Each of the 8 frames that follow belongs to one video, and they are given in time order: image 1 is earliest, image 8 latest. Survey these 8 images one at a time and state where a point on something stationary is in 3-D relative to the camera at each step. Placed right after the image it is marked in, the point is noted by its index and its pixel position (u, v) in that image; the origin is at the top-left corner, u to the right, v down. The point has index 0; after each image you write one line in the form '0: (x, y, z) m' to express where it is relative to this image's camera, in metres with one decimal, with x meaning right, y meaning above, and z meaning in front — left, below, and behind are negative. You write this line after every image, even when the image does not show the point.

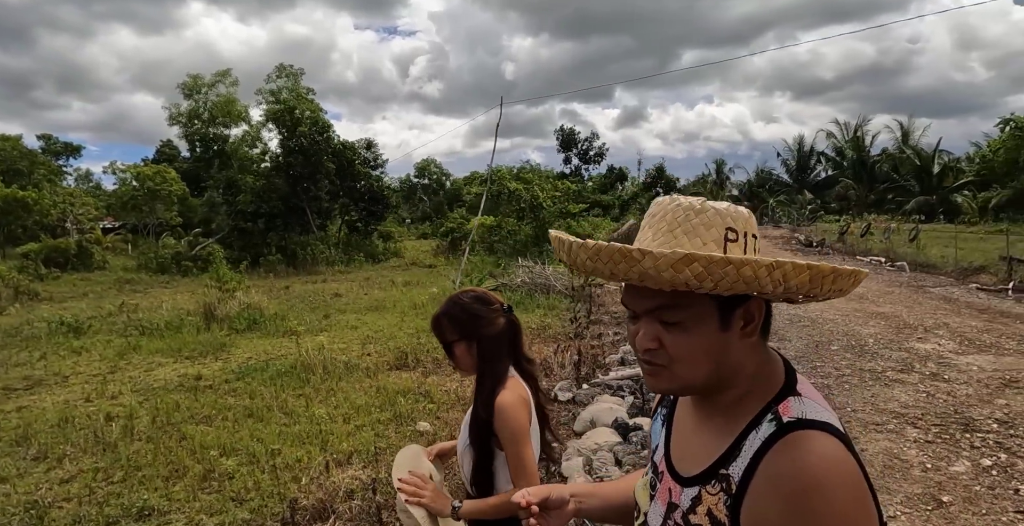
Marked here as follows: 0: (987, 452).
0: (+2.5, -1.0, +3.1) m
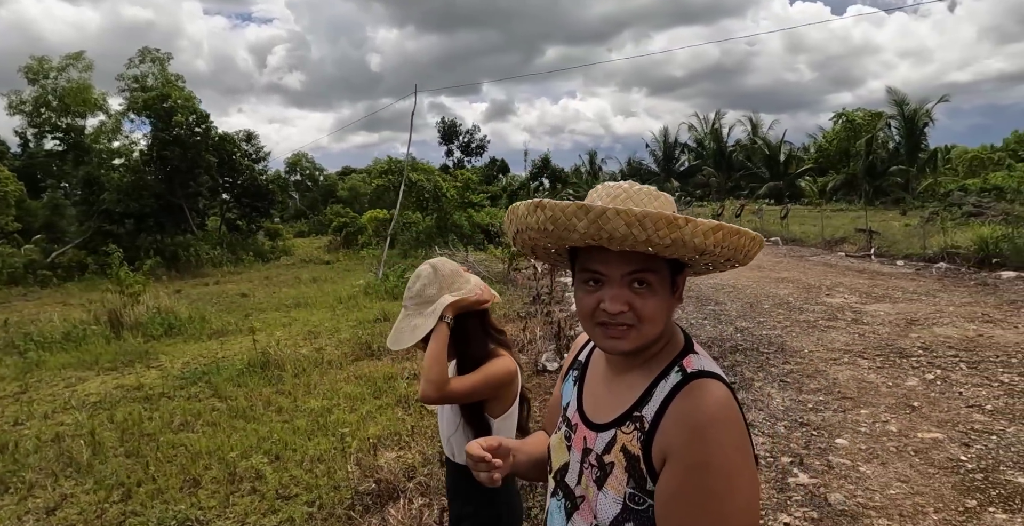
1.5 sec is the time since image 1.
0: (+2.8, -0.7, +3.9) m
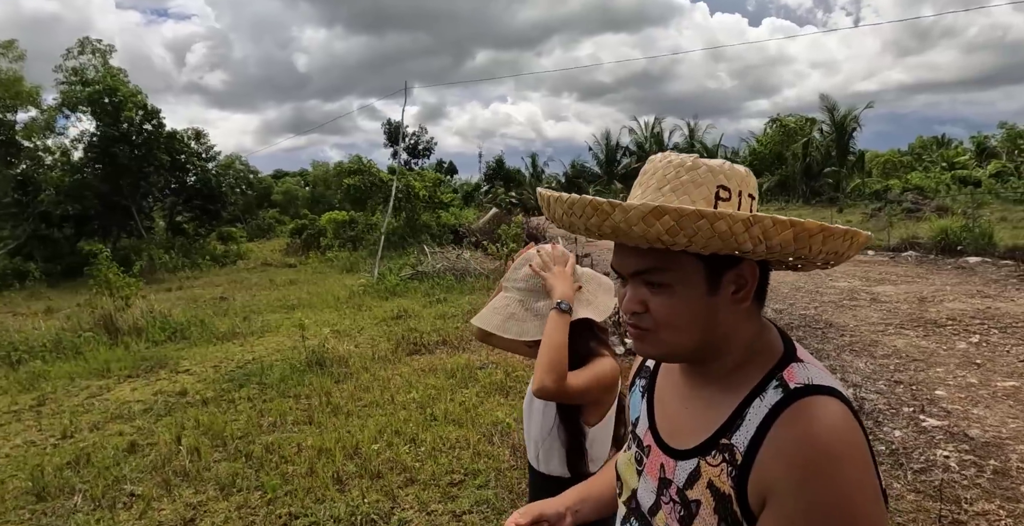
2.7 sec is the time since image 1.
0: (+3.5, -0.5, +4.5) m
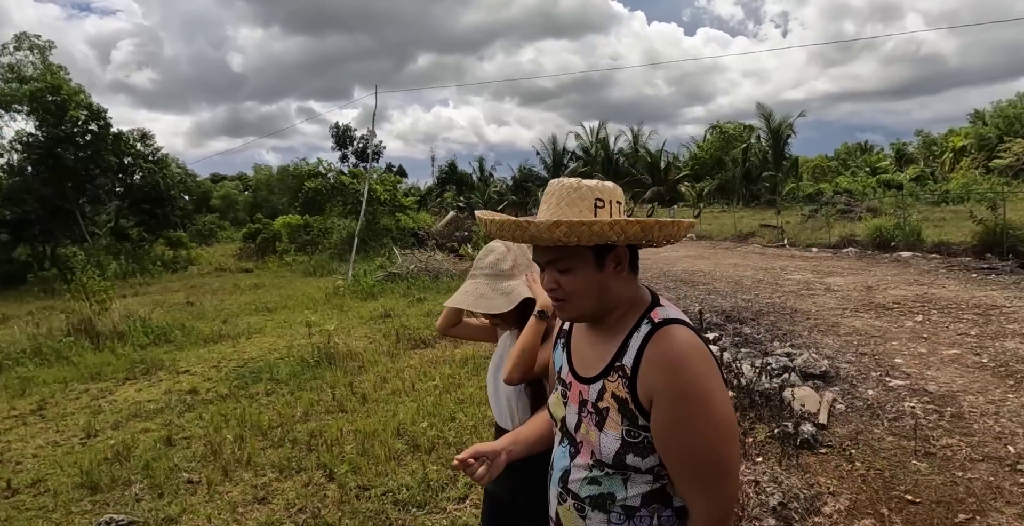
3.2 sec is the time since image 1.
0: (+3.6, -0.5, +5.3) m
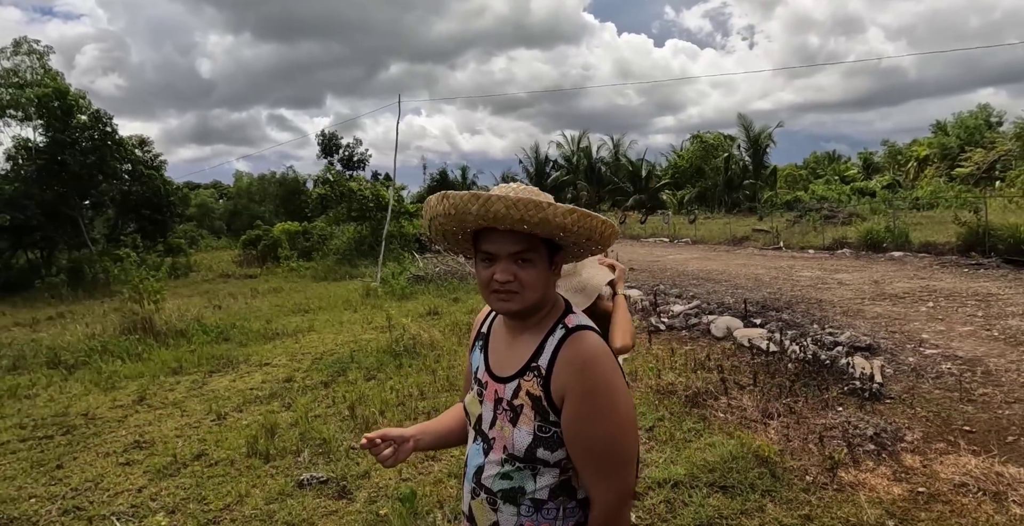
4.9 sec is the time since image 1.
0: (+4.2, -0.4, +6.1) m
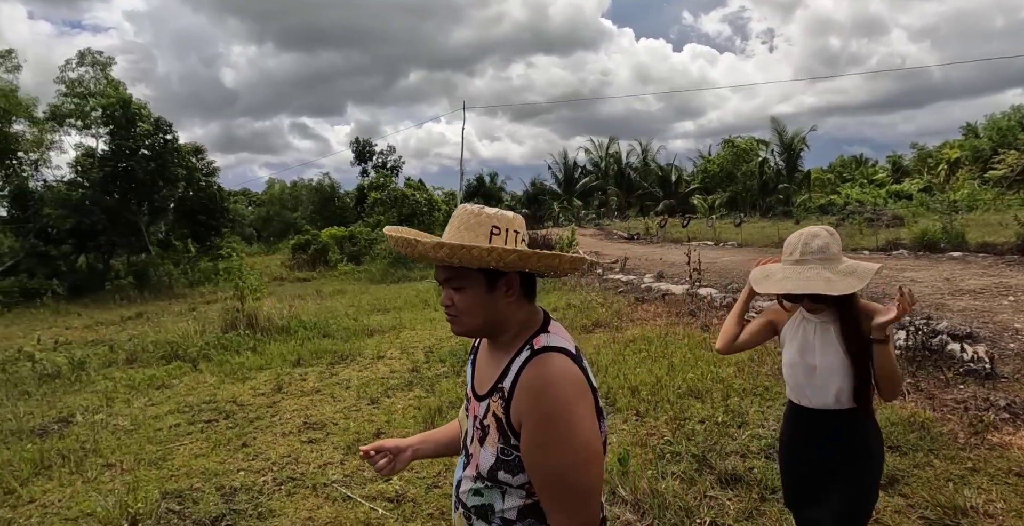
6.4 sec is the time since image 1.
0: (+5.4, -0.4, +6.5) m
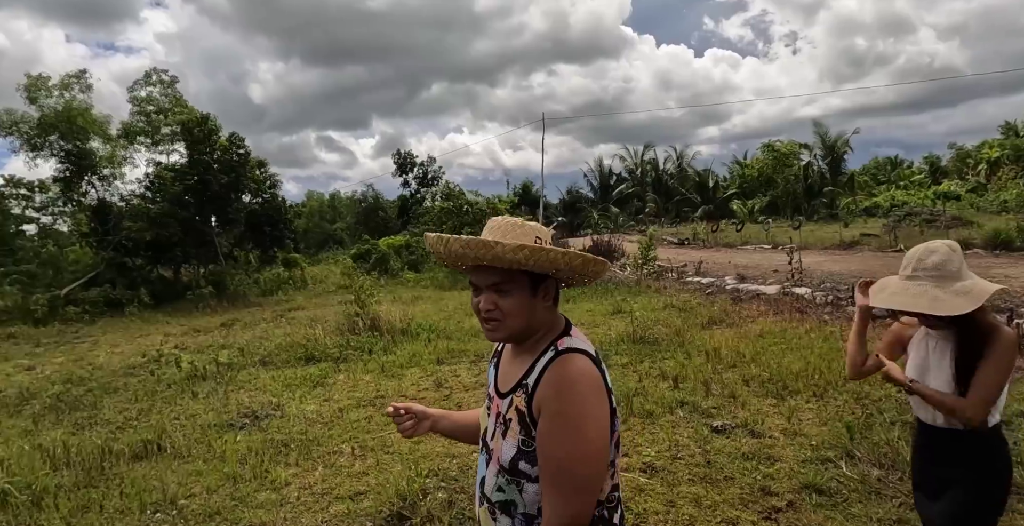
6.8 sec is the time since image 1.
0: (+6.9, -0.3, +6.8) m
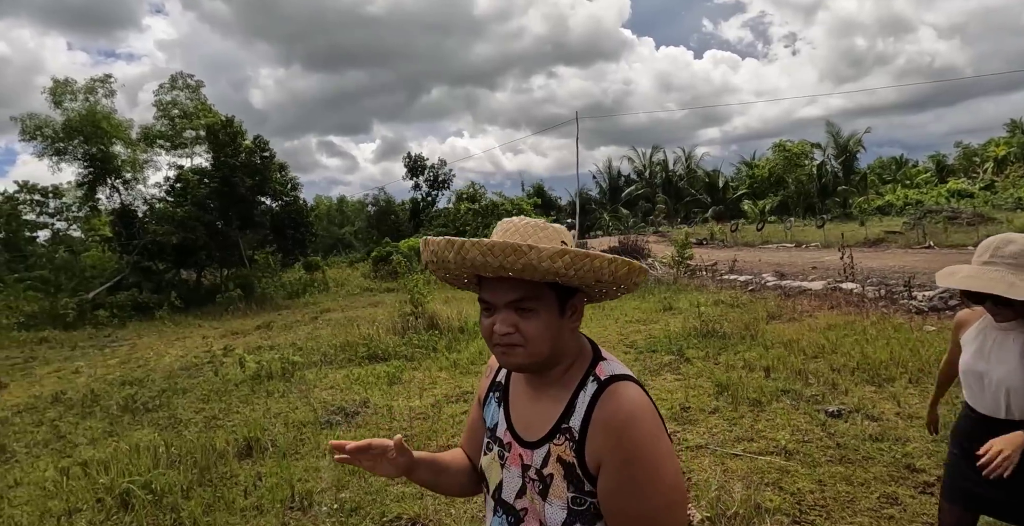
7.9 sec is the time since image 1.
0: (+7.8, -0.2, +7.0) m
